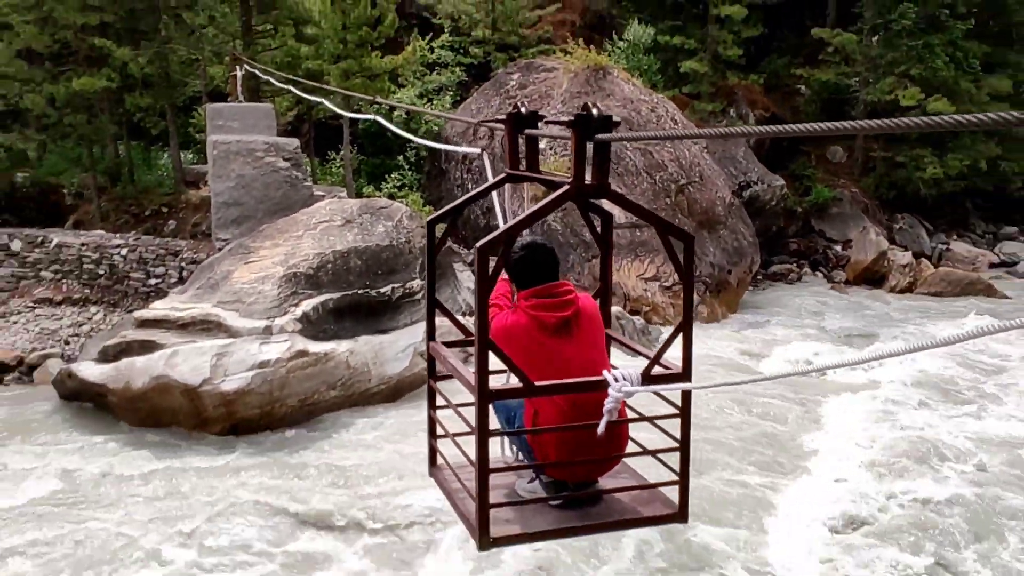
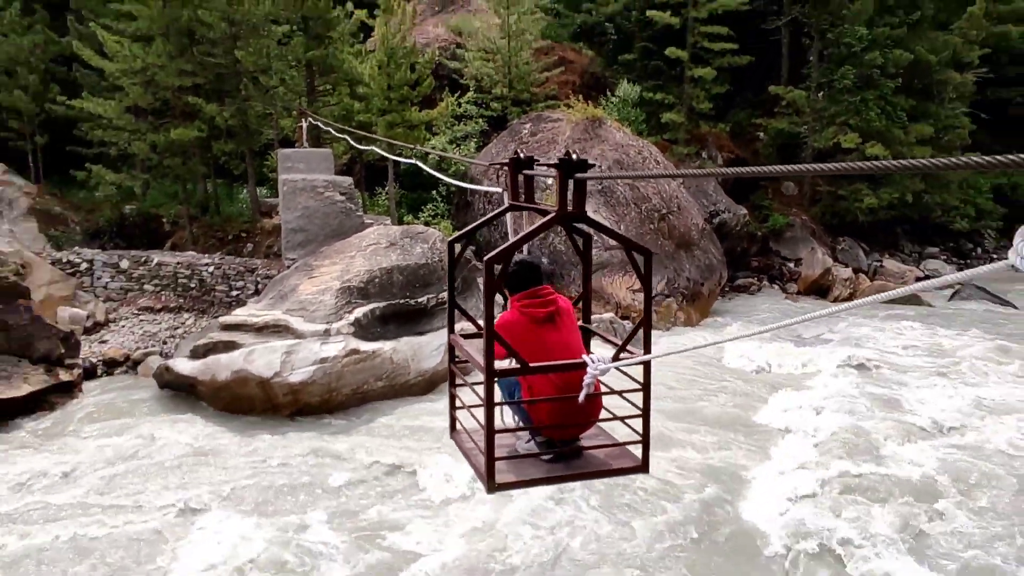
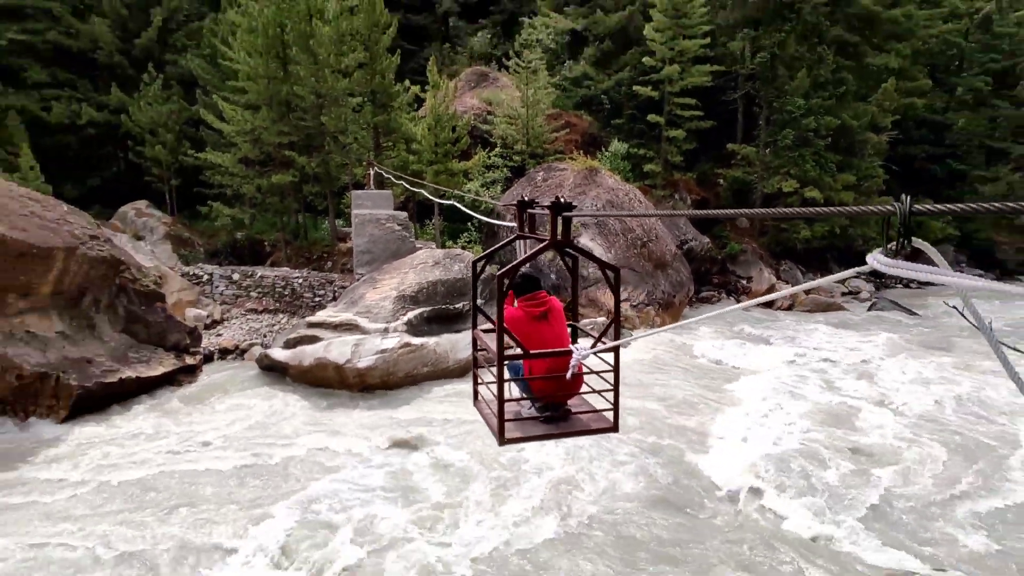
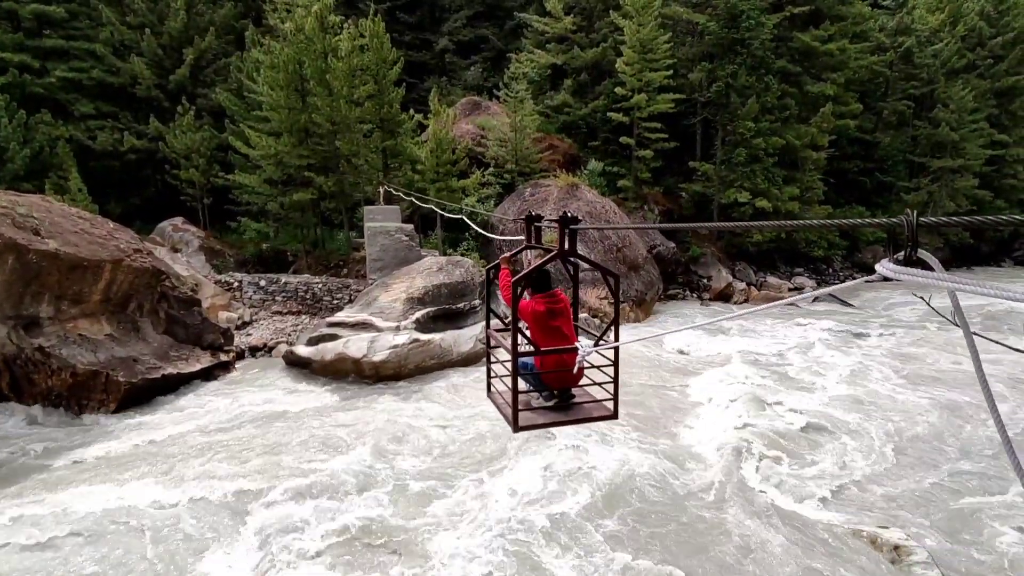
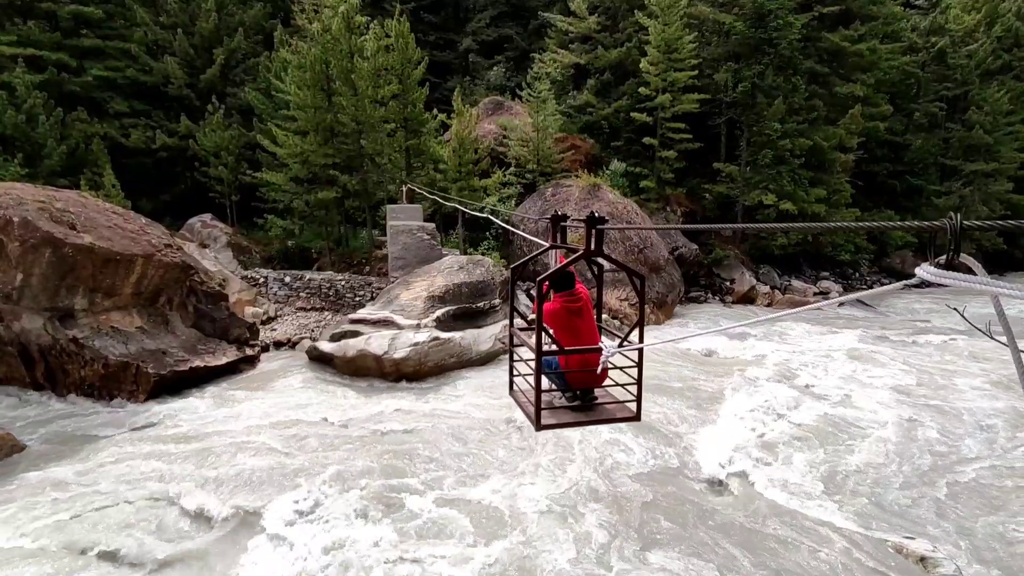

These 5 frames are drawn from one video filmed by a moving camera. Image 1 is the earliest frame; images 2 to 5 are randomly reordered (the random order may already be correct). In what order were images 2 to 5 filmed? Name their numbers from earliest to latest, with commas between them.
2, 3, 5, 4
